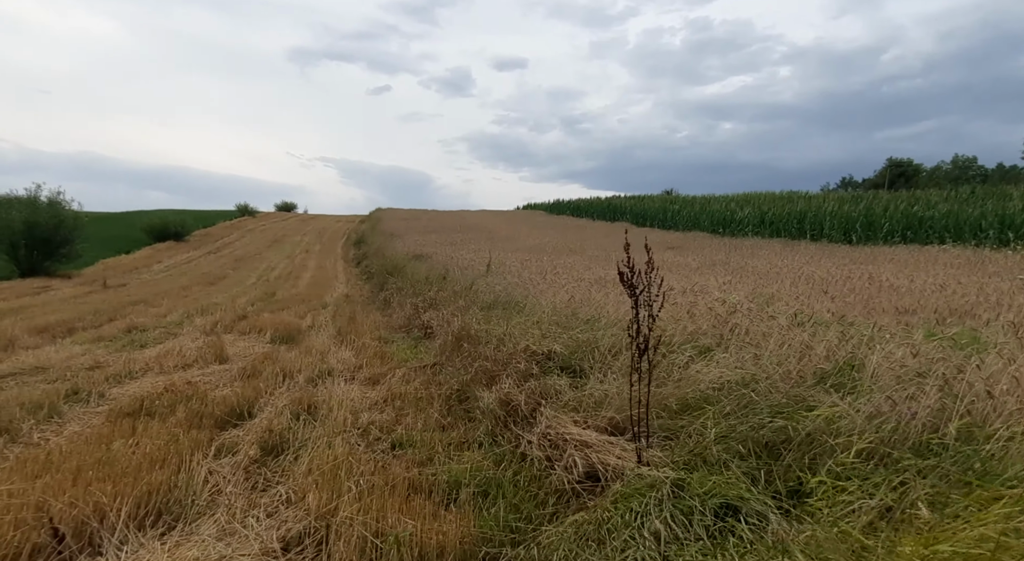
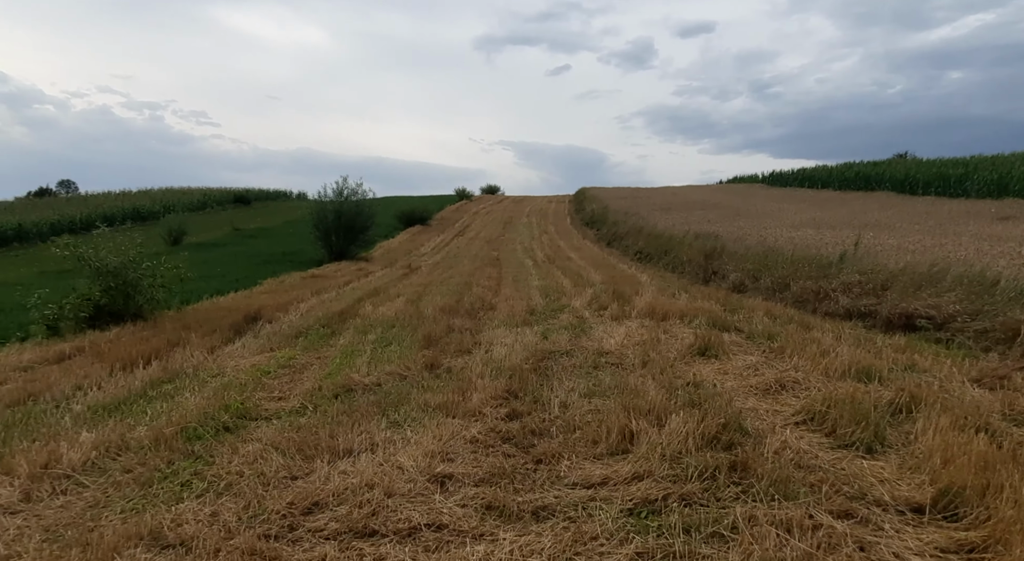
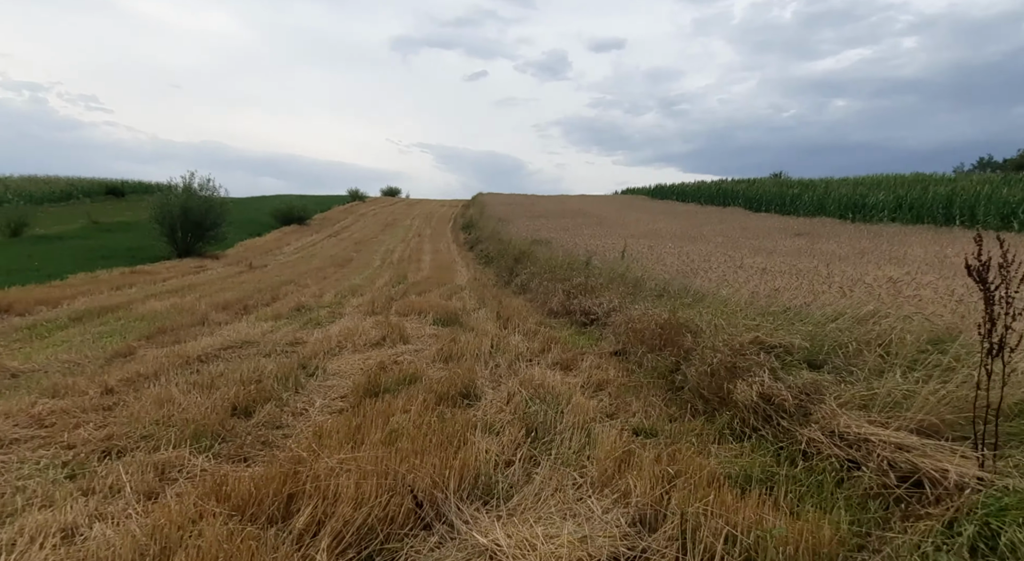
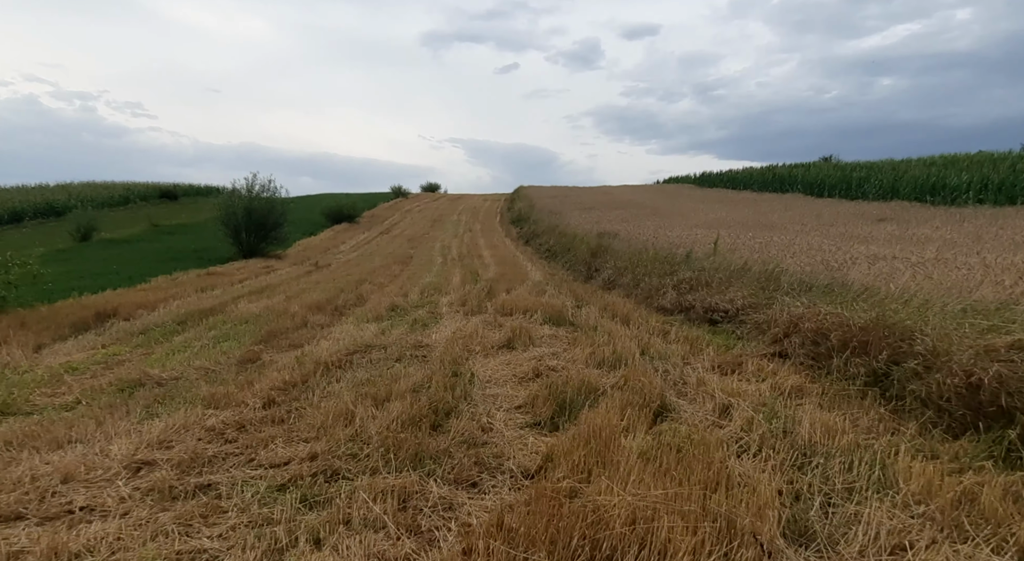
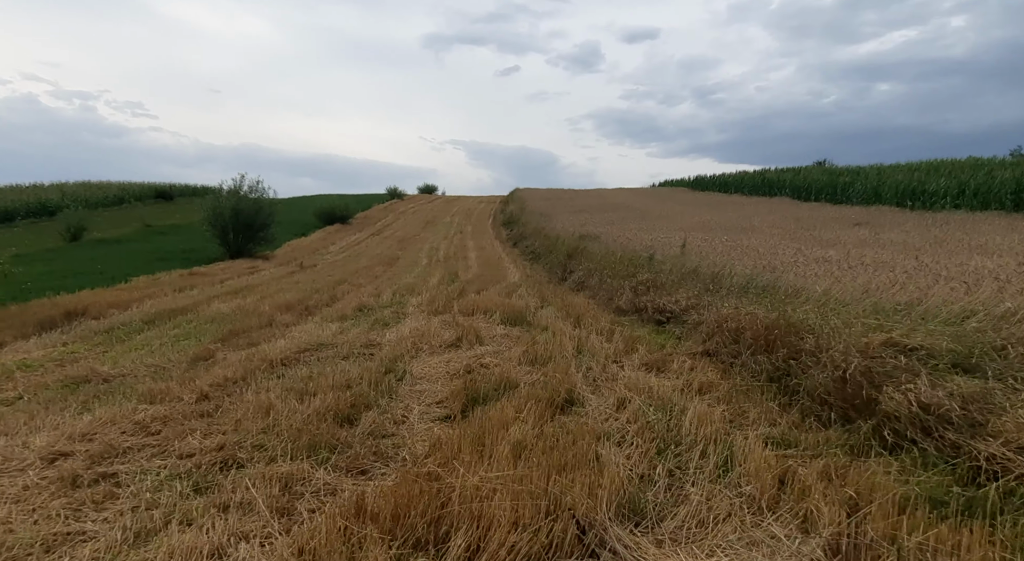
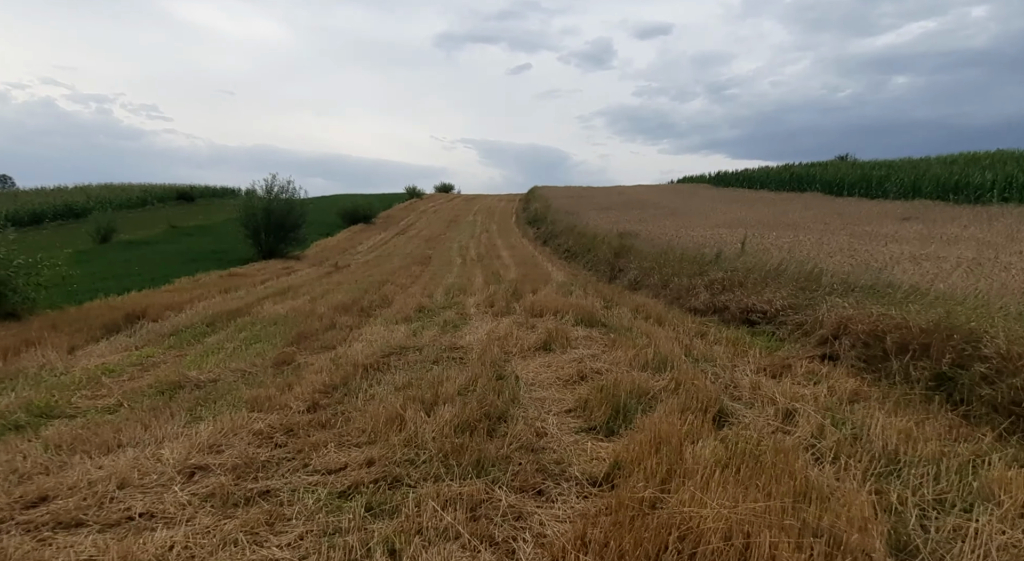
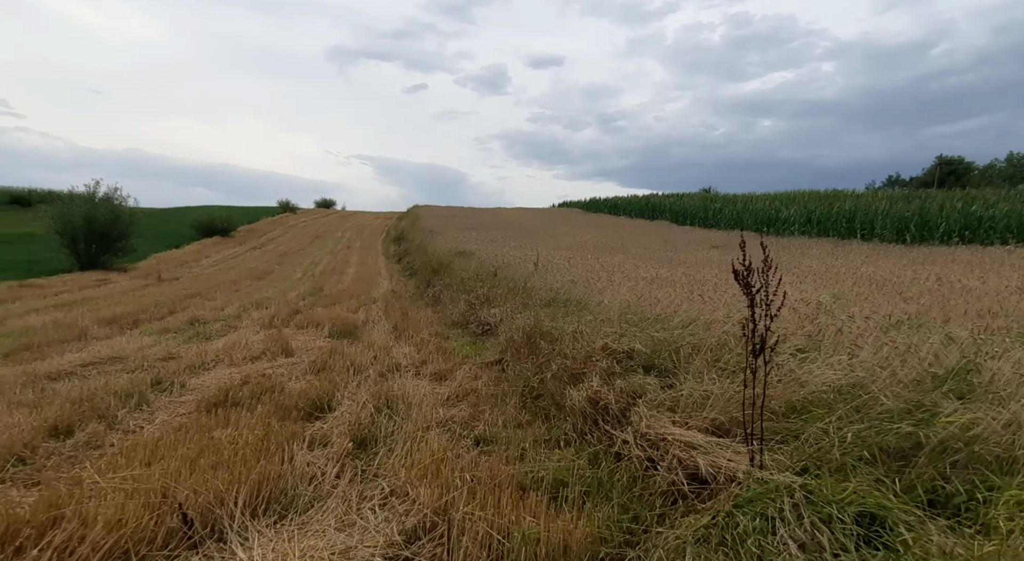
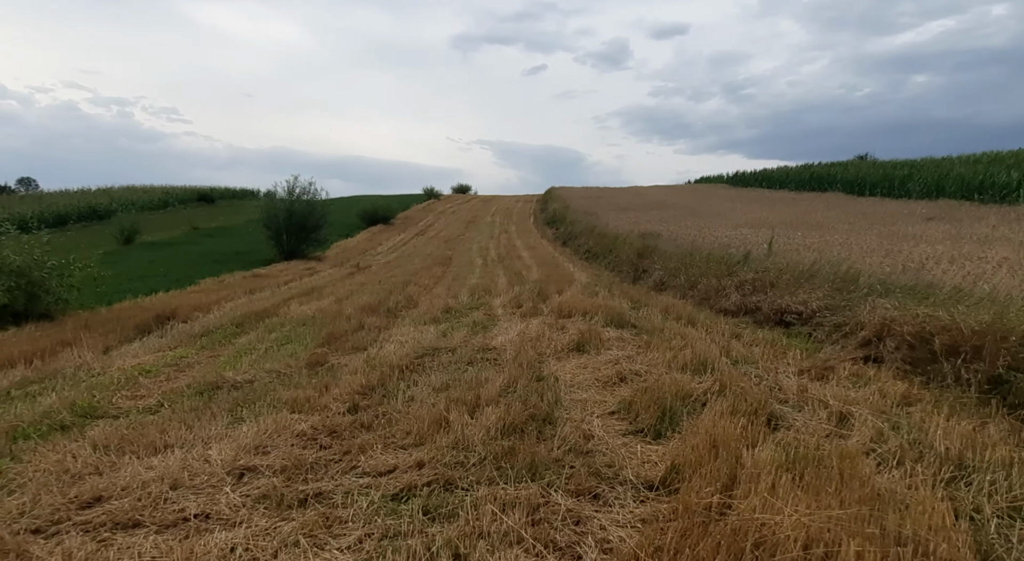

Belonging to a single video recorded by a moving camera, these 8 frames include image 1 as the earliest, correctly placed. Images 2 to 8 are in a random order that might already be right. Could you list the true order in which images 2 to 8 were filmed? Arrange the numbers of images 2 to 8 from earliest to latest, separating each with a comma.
7, 3, 5, 4, 6, 8, 2
